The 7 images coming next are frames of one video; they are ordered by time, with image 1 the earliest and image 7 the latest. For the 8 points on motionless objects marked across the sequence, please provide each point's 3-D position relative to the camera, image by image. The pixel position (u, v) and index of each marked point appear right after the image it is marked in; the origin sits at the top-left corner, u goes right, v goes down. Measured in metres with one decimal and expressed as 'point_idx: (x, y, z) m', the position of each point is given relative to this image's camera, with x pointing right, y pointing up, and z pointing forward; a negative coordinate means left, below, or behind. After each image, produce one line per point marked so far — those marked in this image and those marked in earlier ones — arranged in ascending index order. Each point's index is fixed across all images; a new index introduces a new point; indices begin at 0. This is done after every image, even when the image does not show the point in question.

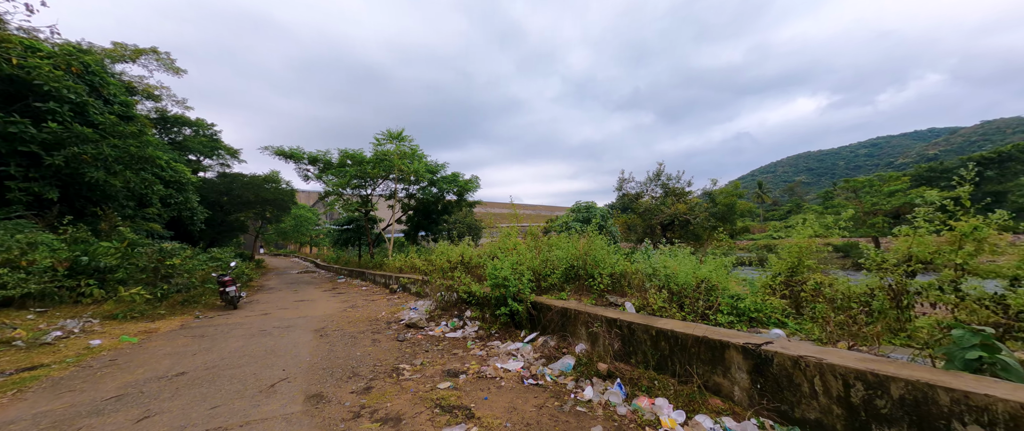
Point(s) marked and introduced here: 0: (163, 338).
0: (-4.2, -1.5, +4.4) m
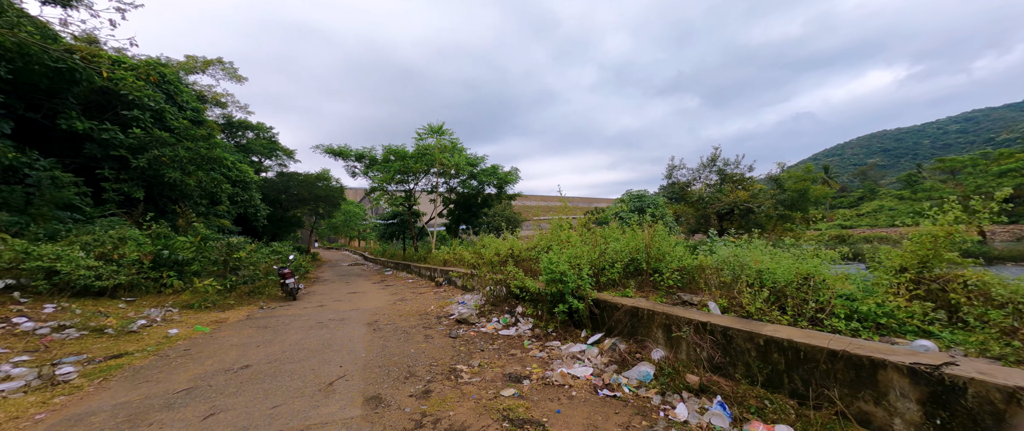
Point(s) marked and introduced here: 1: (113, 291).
0: (-3.5, -1.4, +4.6) m
1: (-6.3, -1.2, +5.8) m
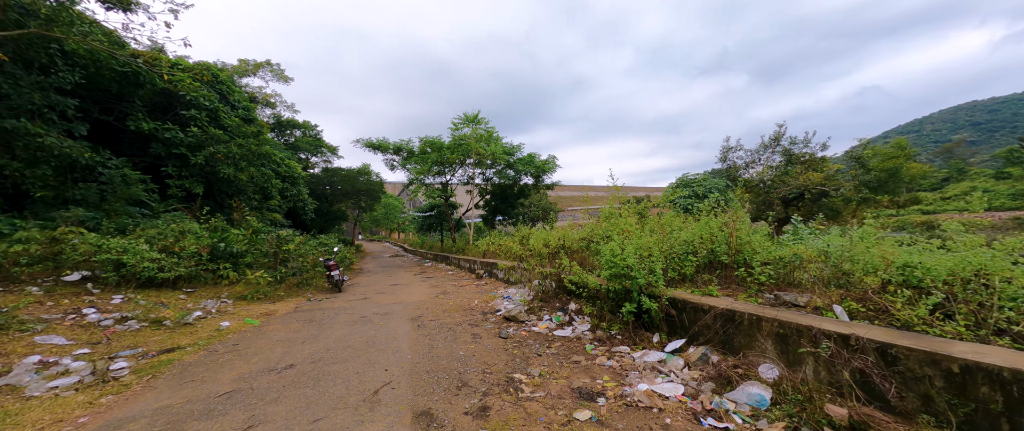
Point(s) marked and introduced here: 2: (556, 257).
0: (-2.9, -1.3, +4.5) m
1: (-5.6, -1.1, +6.0) m
2: (+0.6, -0.5, +4.6) m
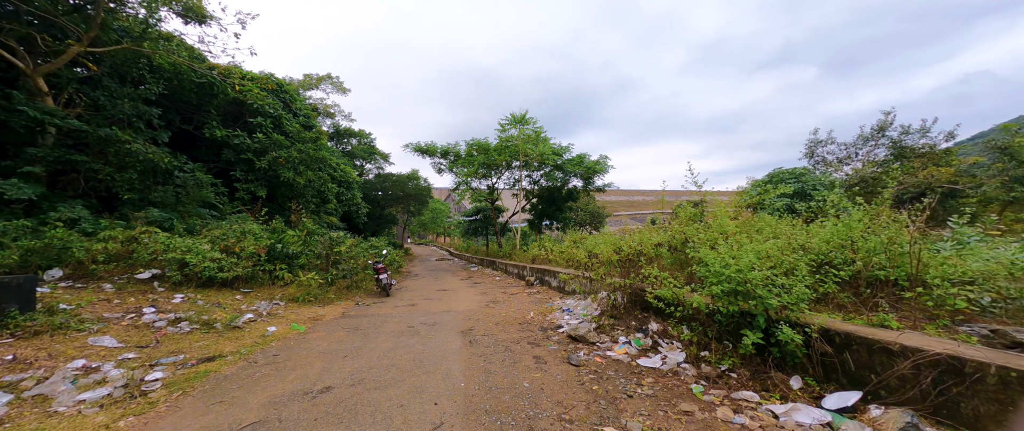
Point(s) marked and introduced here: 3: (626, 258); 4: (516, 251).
0: (-2.2, -1.3, +4.3) m
1: (-4.7, -1.1, +6.0) m
2: (+1.3, -0.6, +3.9) m
3: (+1.2, -0.5, +4.0) m
4: (+0.2, -1.3, +13.3) m
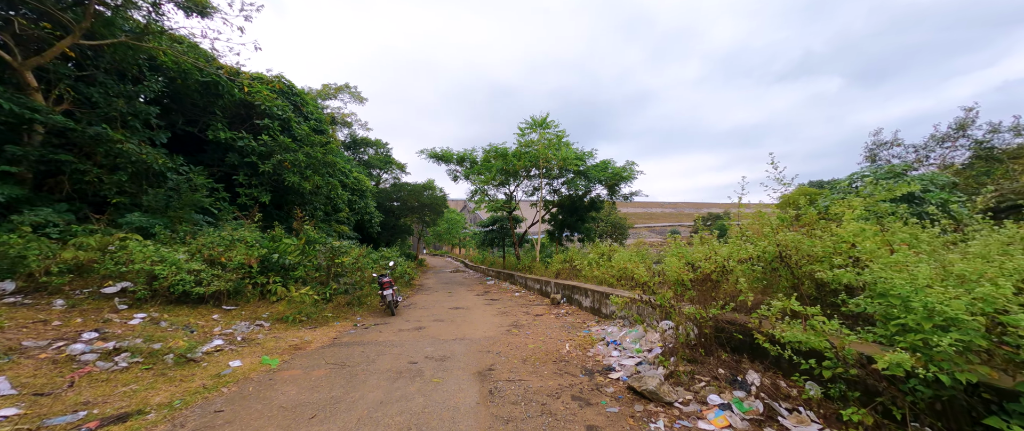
0: (-1.9, -1.4, +3.3) m
1: (-4.3, -1.2, +5.2) m
2: (+1.5, -0.6, +2.9) m
3: (+1.5, -0.5, +3.0) m
4: (+0.9, -1.6, +12.2) m
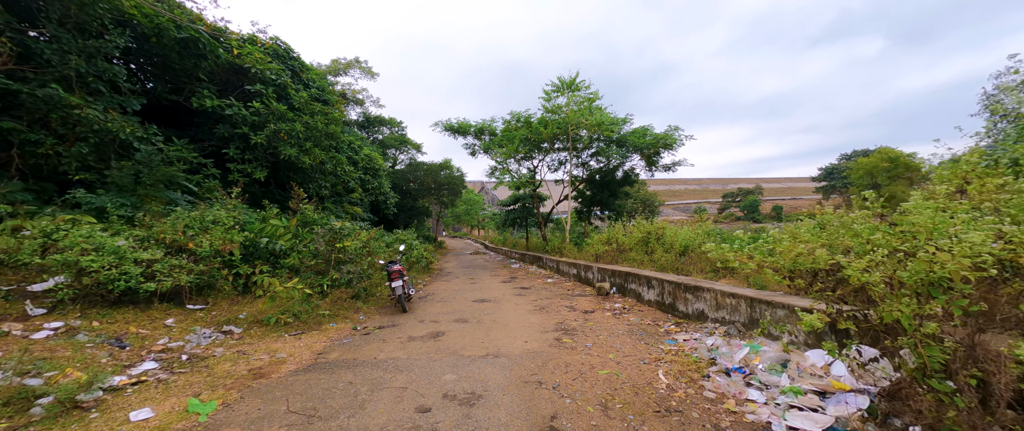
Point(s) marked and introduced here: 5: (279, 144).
0: (-1.5, -1.1, +2.1) m
1: (-3.8, -0.9, +4.1) m
2: (+1.9, -0.3, +1.4) m
3: (+1.9, -0.3, +1.6) m
4: (+1.7, -0.9, +10.9) m
5: (-5.3, +1.6, +8.4) m
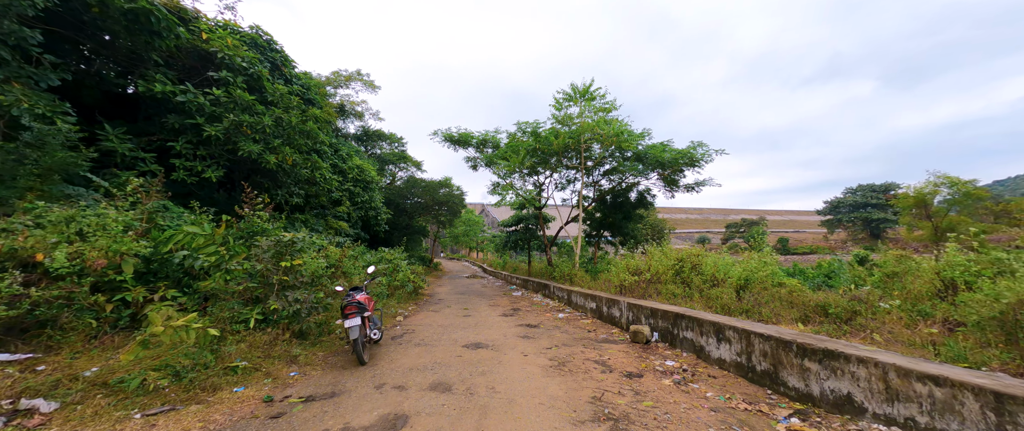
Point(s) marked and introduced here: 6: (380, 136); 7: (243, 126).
0: (-1.4, -1.0, +0.6) m
1: (-3.7, -0.8, +2.6) m
2: (+2.0, -0.3, 0.0) m
3: (+2.0, -0.2, +0.1) m
4: (+1.8, -1.4, +9.3) m
5: (-5.2, +1.4, +7.0) m
6: (-7.5, +4.8, +19.9) m
7: (-5.1, +1.7, +7.1) m
